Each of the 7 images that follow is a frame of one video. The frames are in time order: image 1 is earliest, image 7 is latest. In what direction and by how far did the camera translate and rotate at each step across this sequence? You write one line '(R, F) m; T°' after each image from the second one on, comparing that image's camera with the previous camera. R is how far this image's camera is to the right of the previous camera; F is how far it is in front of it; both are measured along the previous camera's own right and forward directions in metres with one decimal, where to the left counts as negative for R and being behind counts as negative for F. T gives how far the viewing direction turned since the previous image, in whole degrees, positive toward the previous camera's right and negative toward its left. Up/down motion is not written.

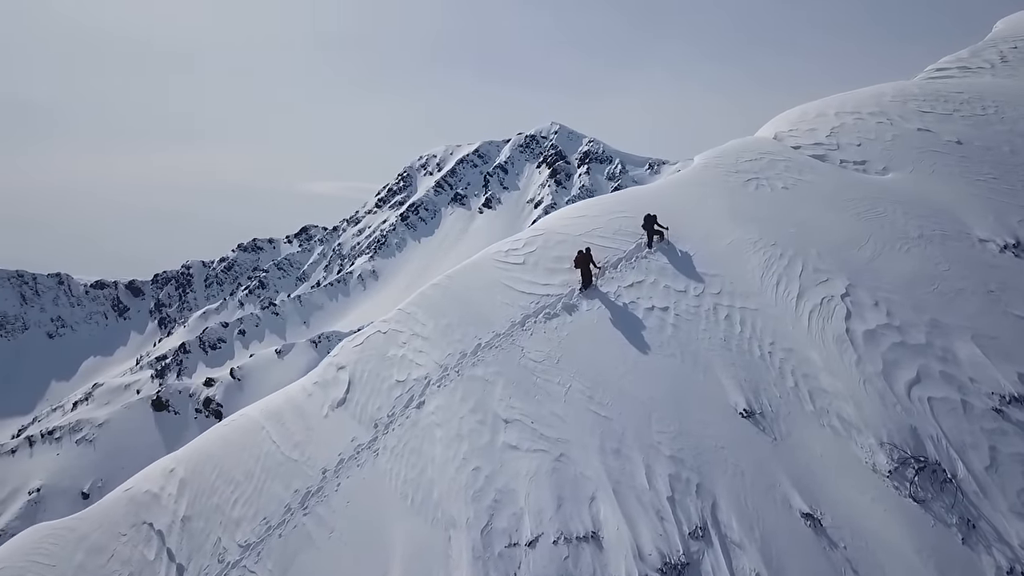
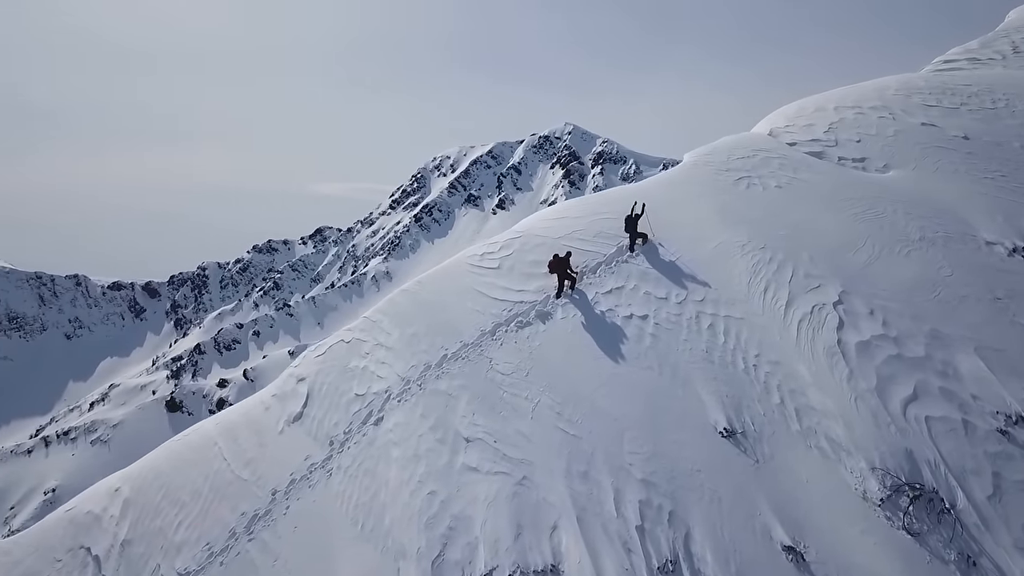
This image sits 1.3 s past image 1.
(+1.6, +1.4) m; -1°
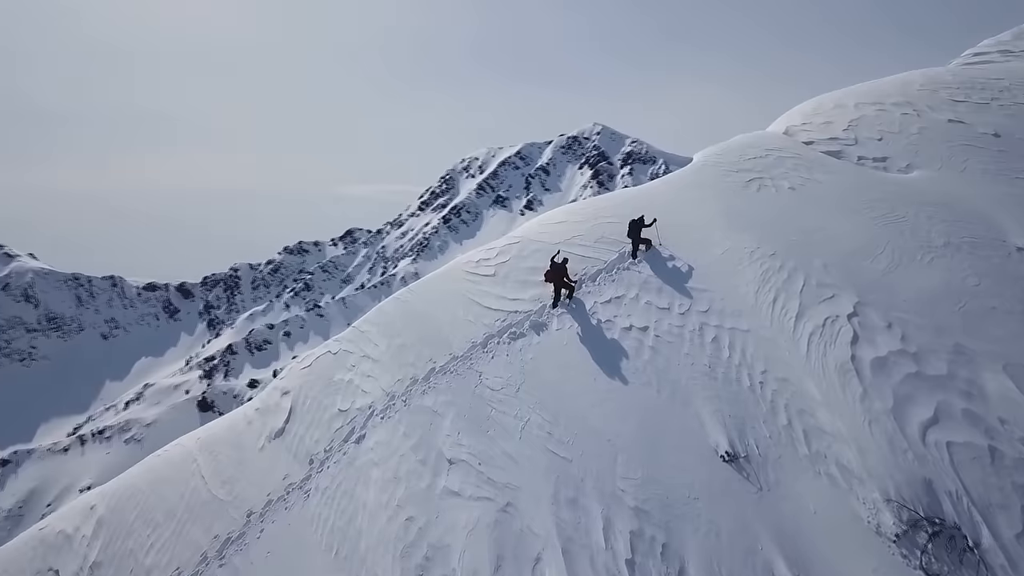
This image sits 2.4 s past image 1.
(+1.0, +1.1) m; -2°
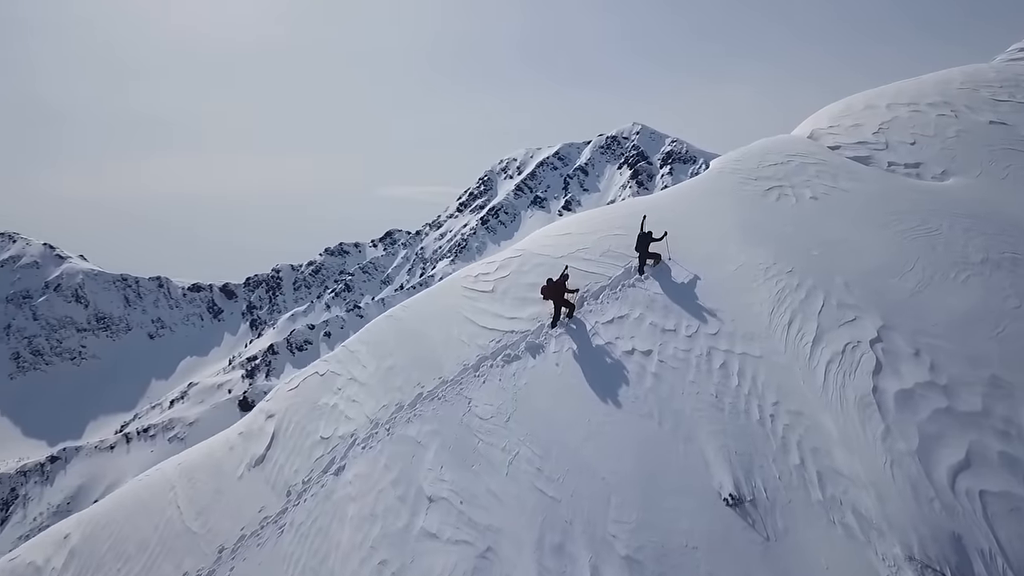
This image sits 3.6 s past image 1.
(+1.2, +1.2) m; -3°
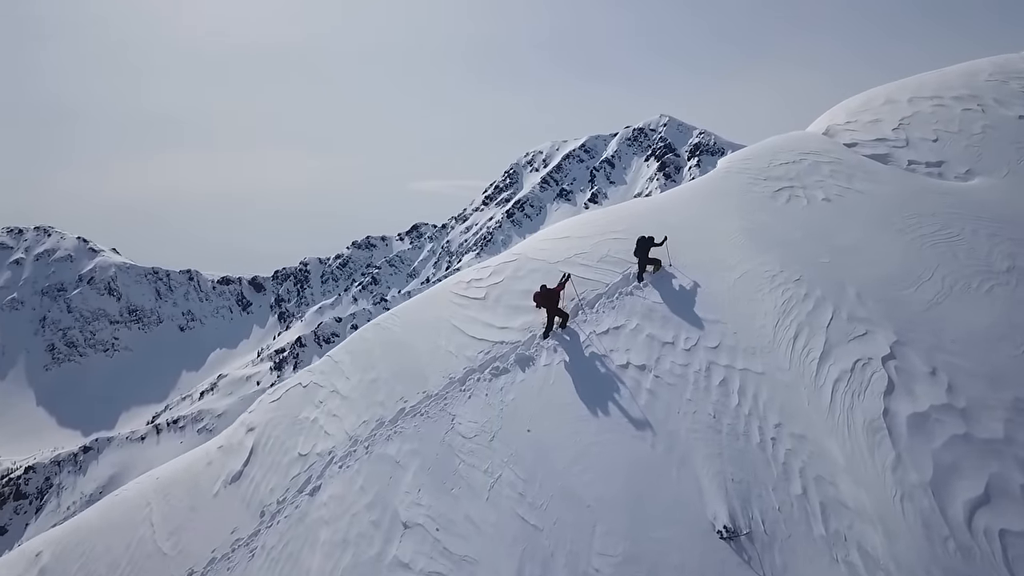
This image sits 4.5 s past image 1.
(+1.0, +1.0) m; -2°
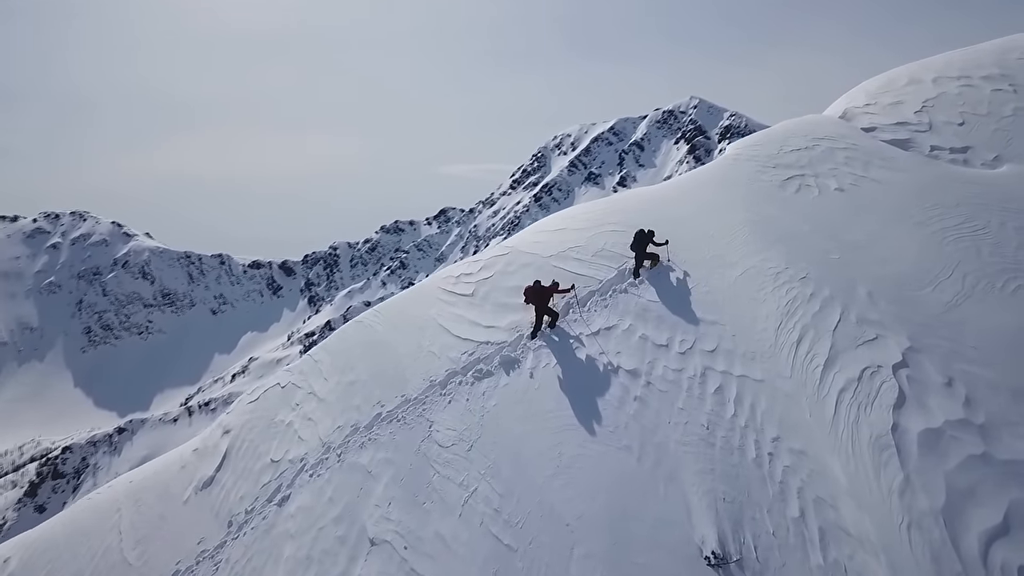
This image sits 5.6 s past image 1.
(+1.1, +1.2) m; -2°
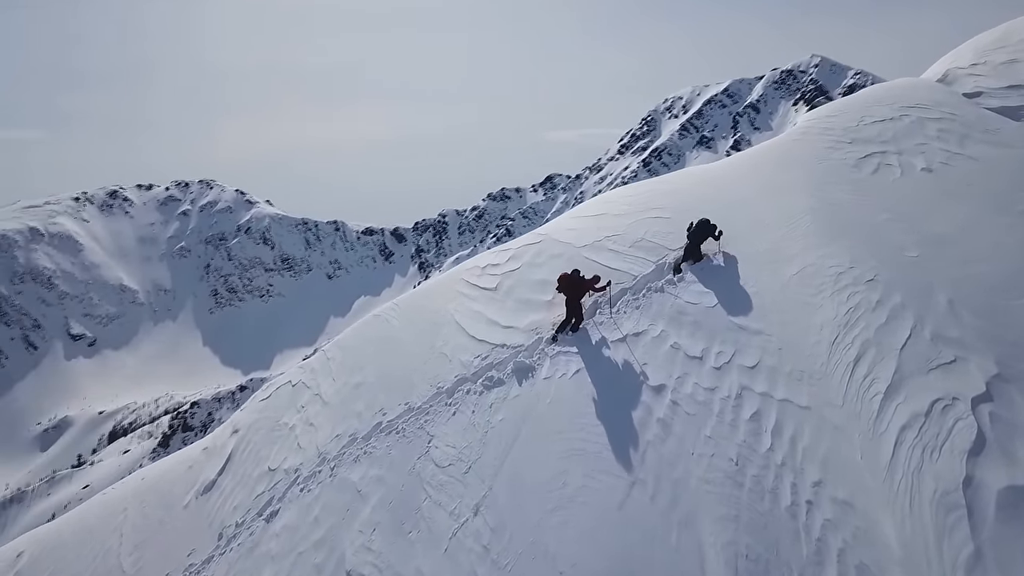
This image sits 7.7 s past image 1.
(+1.7, +2.0) m; -7°
